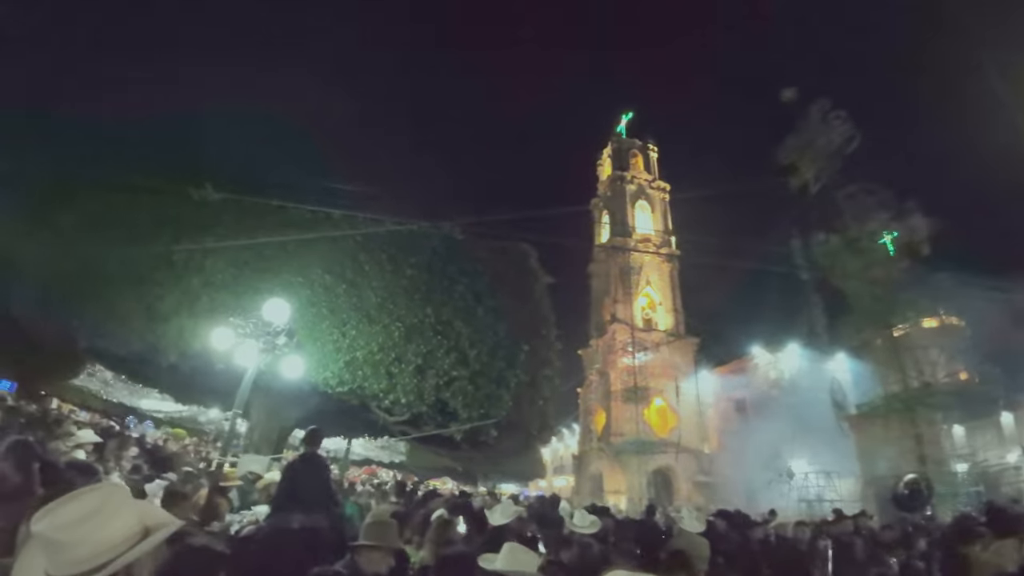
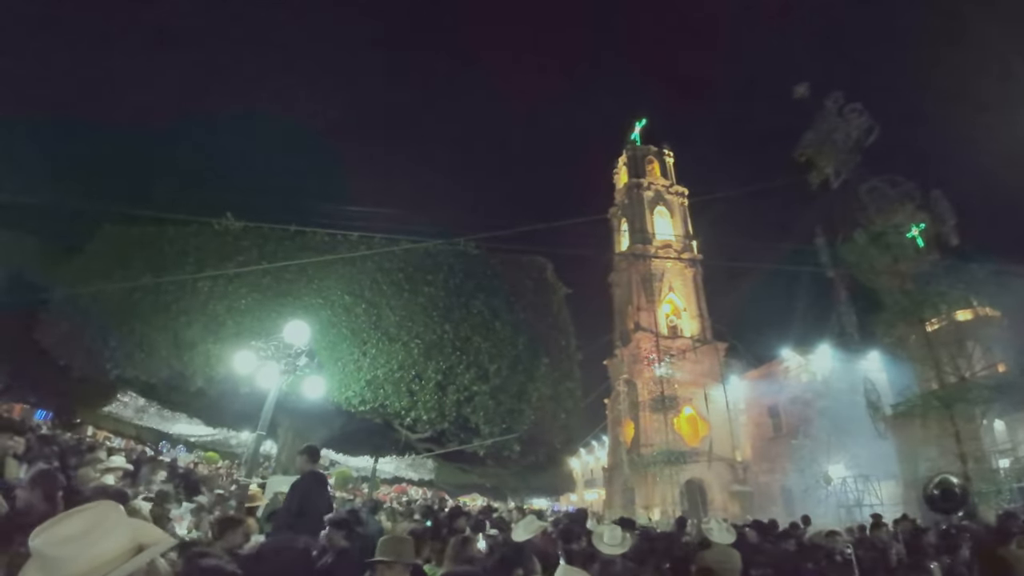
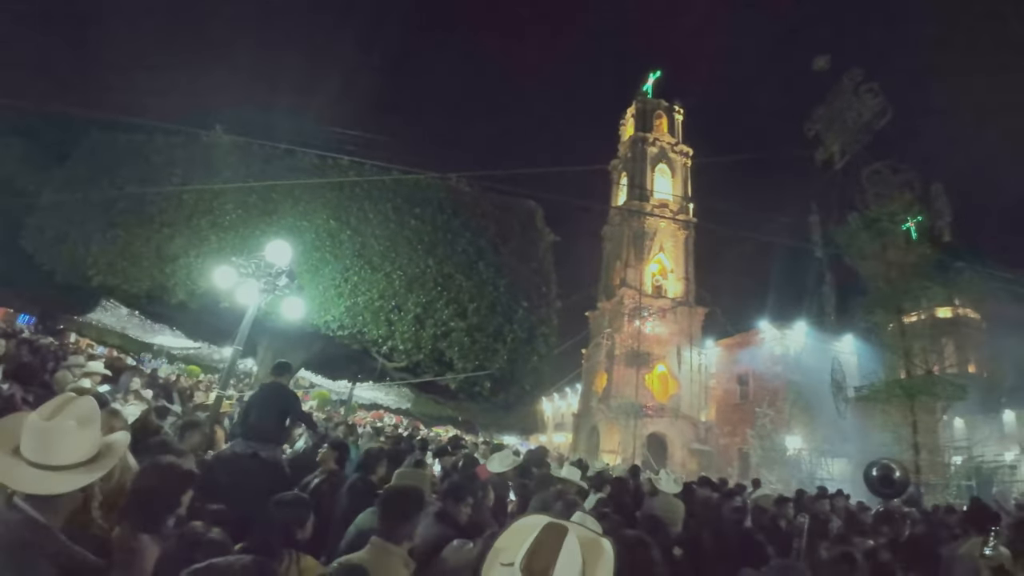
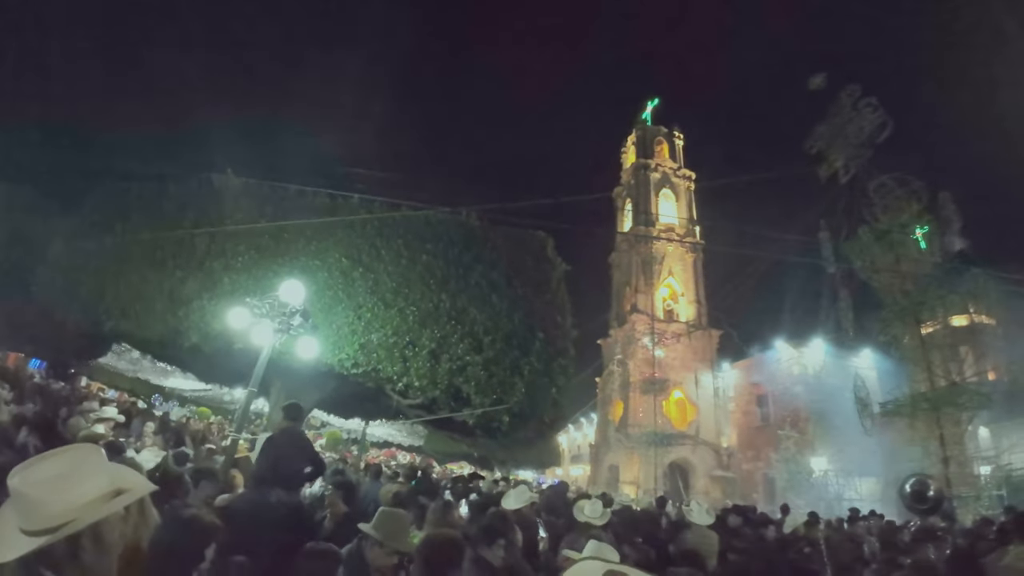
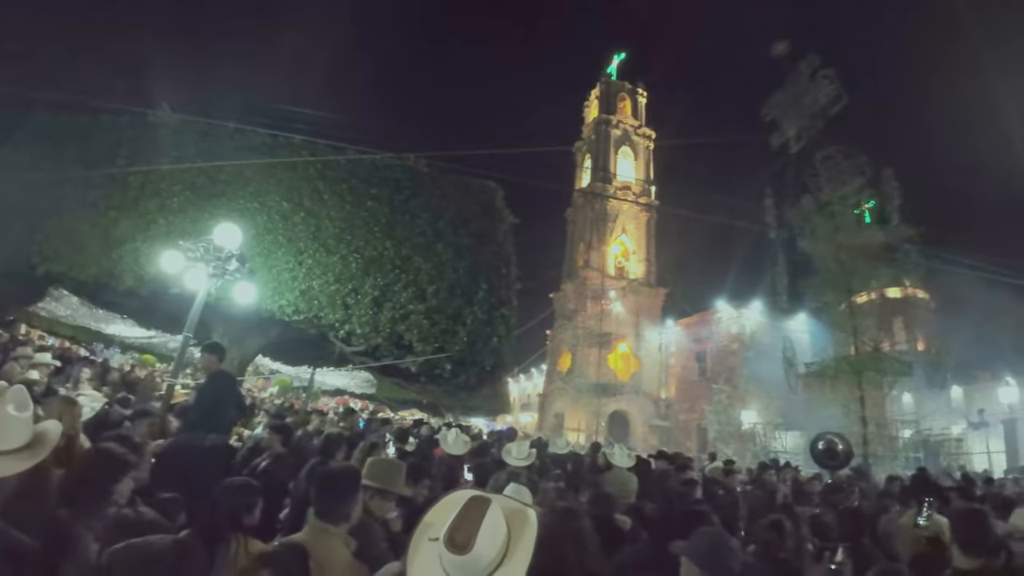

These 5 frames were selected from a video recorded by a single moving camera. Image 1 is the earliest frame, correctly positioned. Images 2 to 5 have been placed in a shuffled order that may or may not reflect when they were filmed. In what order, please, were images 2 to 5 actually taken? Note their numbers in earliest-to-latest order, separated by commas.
2, 4, 3, 5
